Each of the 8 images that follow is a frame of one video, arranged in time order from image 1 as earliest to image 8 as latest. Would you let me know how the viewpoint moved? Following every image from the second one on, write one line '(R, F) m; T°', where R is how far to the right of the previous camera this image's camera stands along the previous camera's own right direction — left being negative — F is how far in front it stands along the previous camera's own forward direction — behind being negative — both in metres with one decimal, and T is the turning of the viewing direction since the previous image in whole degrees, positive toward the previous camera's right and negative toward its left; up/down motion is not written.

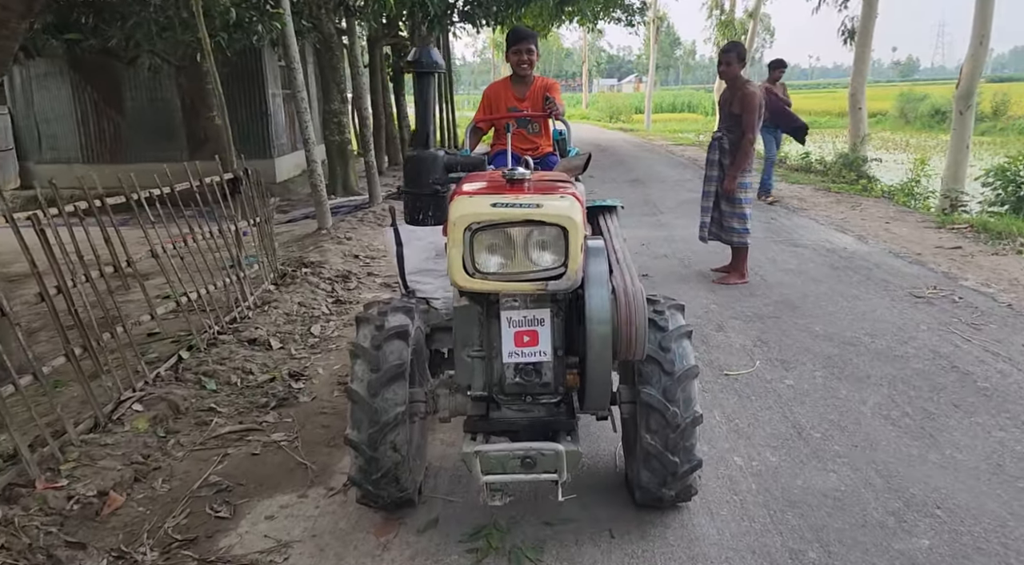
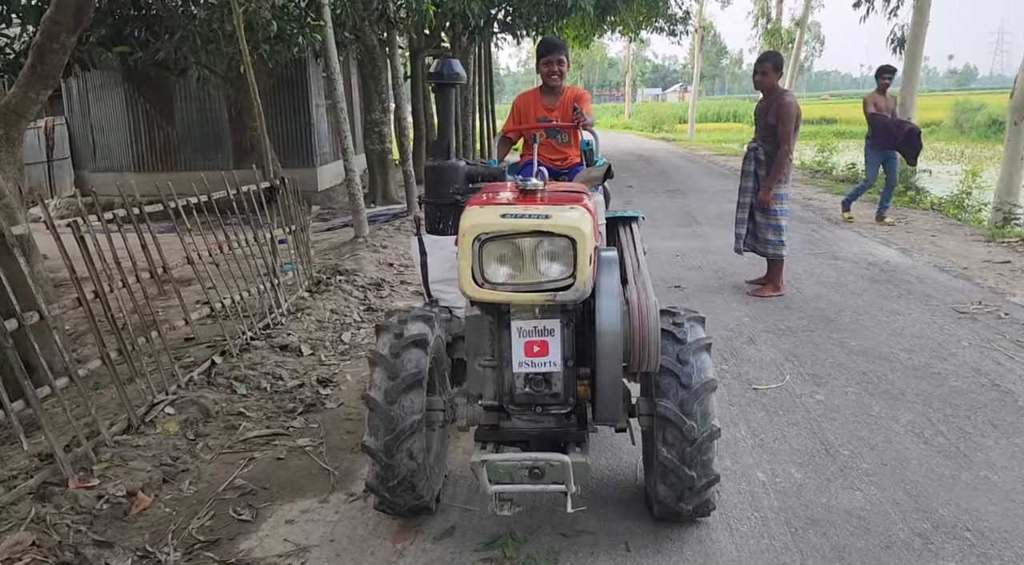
(+0.1, 0.0) m; -3°
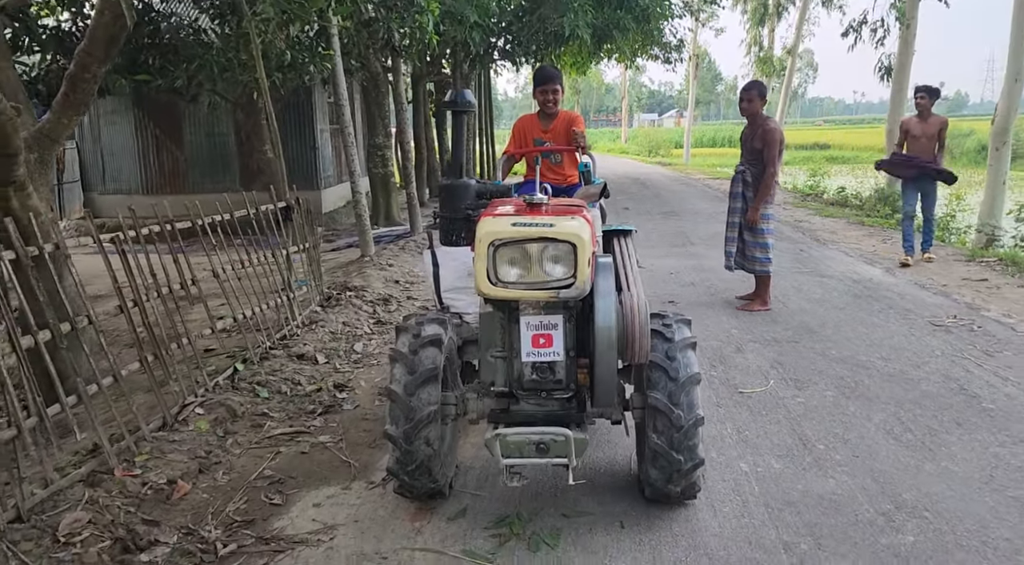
(0.0, -0.4) m; 0°
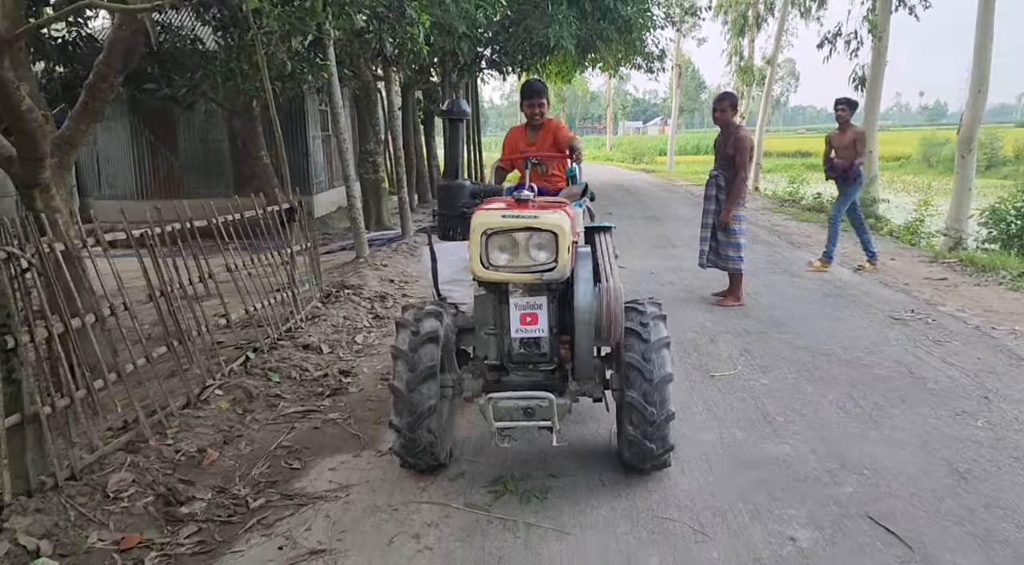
(0.0, -0.5) m; +1°
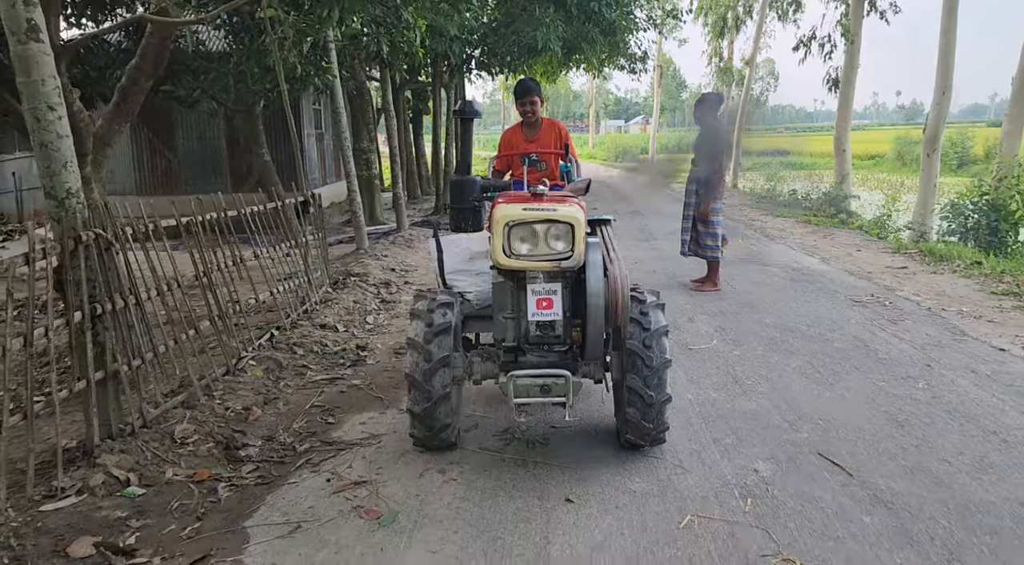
(-0.1, -0.6) m; +1°
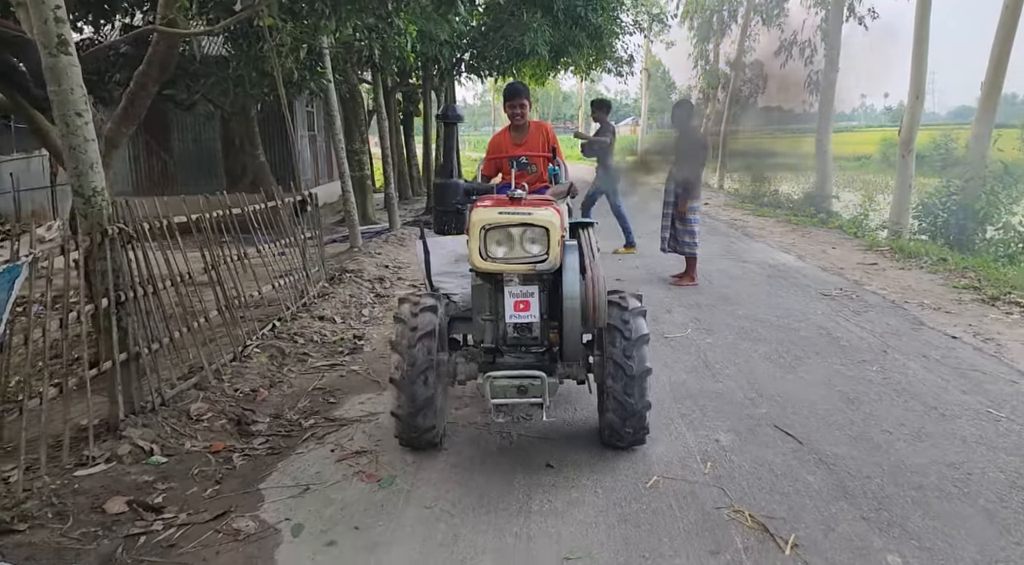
(0.0, -0.4) m; +1°
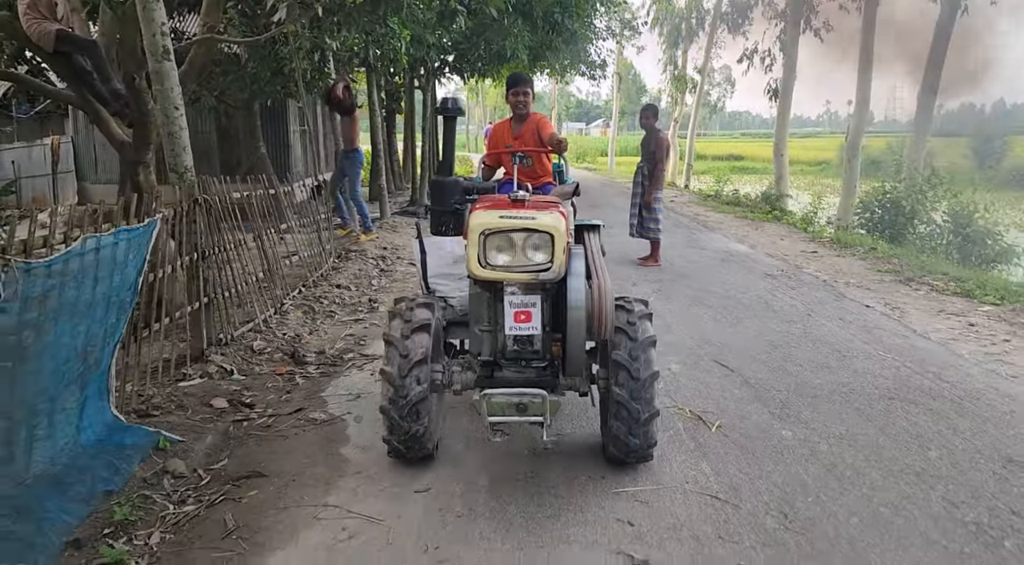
(-0.2, -1.2) m; +2°
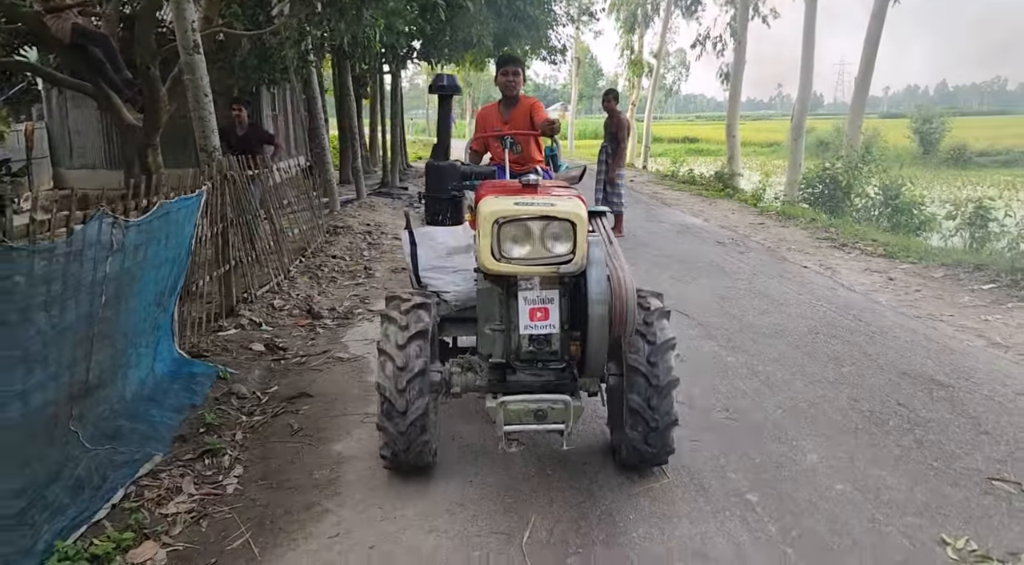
(-0.2, -0.9) m; +3°
